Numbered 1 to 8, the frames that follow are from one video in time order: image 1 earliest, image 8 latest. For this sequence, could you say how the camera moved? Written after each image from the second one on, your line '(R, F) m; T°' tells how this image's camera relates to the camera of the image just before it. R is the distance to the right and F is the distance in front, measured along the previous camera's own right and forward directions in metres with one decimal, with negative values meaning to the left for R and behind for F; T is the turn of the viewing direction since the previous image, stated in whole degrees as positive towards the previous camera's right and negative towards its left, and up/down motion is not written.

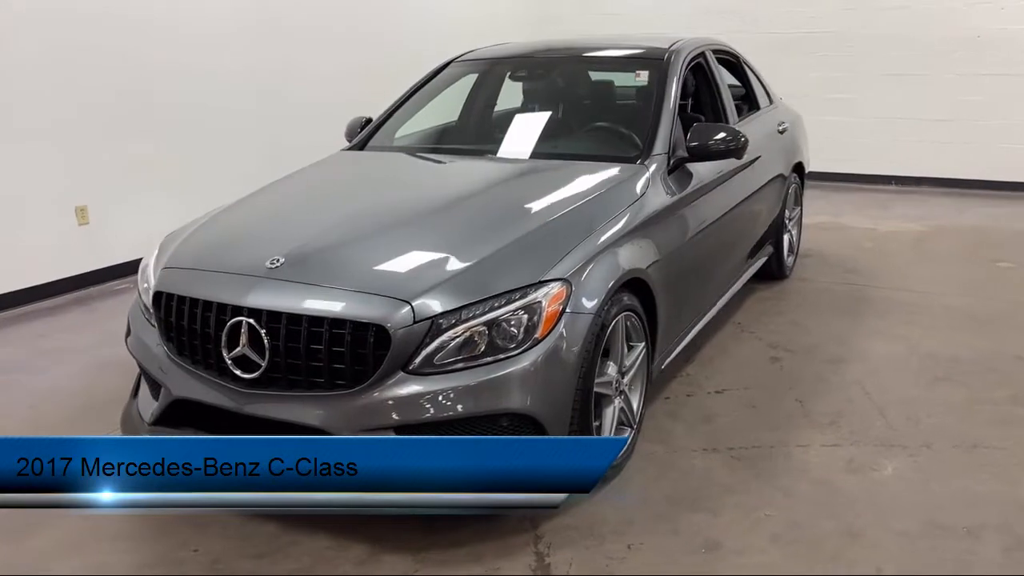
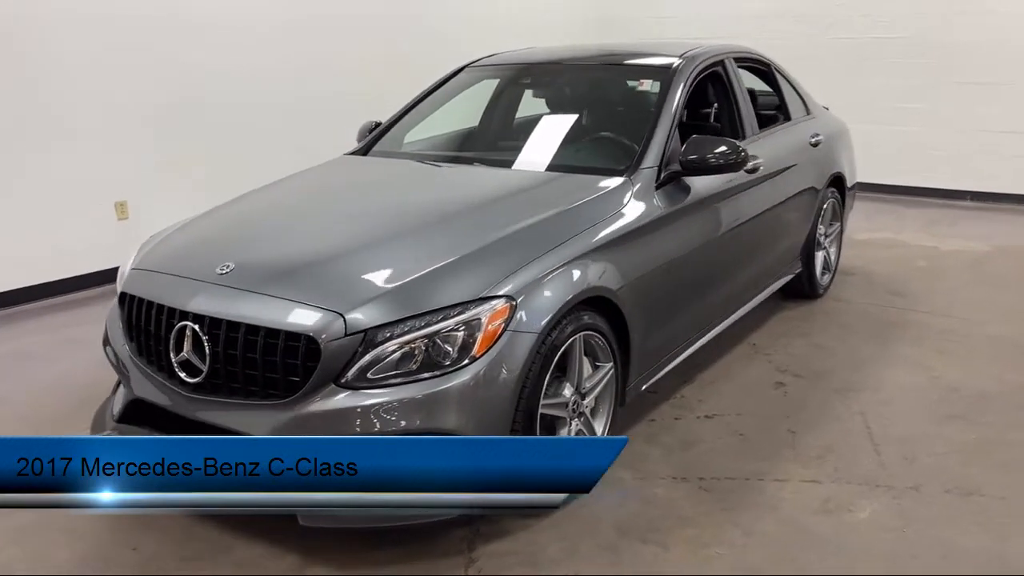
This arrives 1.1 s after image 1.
(+0.4, +0.1) m; -6°
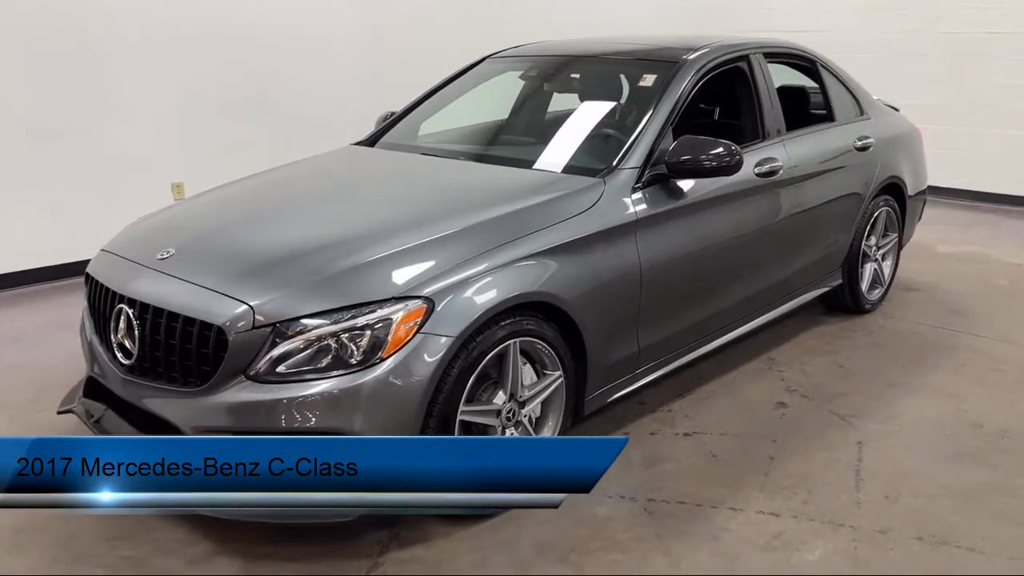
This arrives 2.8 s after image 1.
(+0.5, +0.1) m; -8°
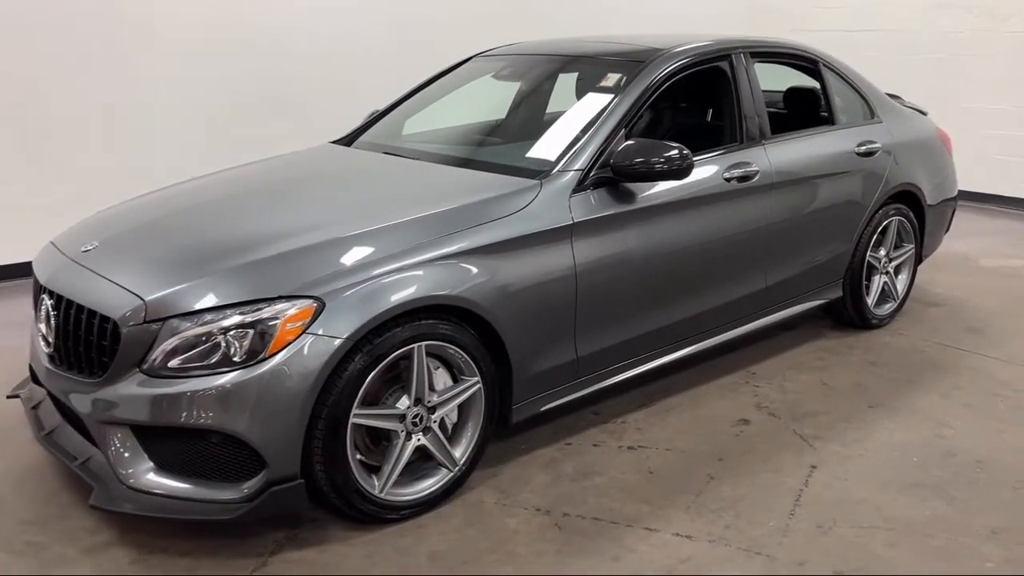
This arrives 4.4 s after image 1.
(+0.5, +0.1) m; -6°
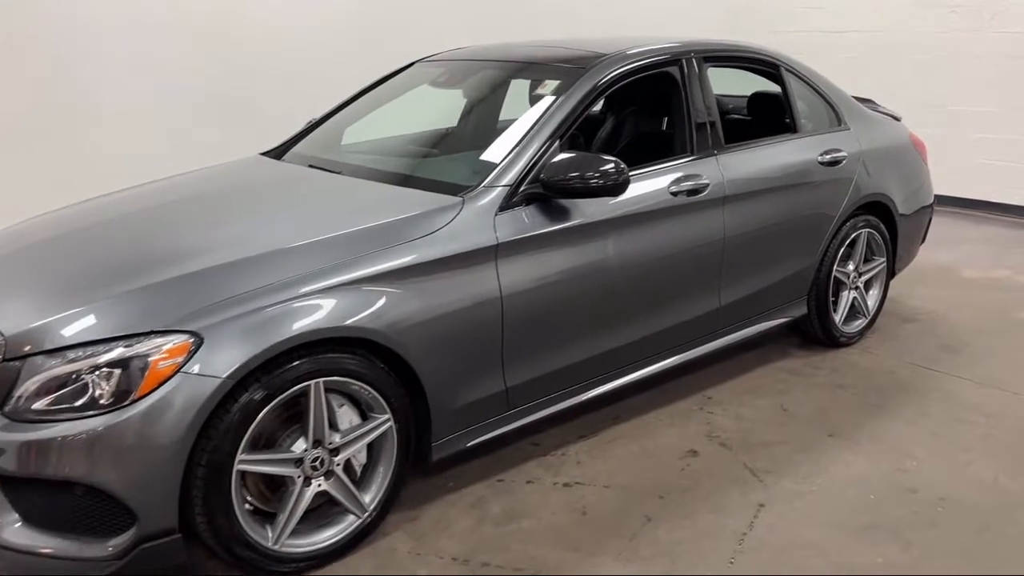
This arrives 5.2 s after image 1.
(+0.2, +0.2) m; 0°
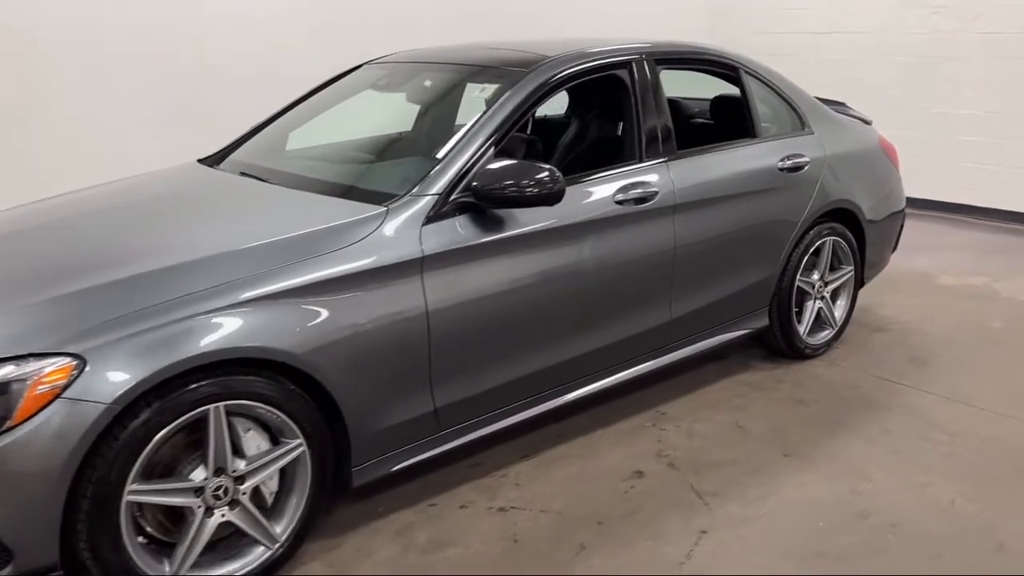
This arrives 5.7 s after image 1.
(+0.2, +0.1) m; 0°
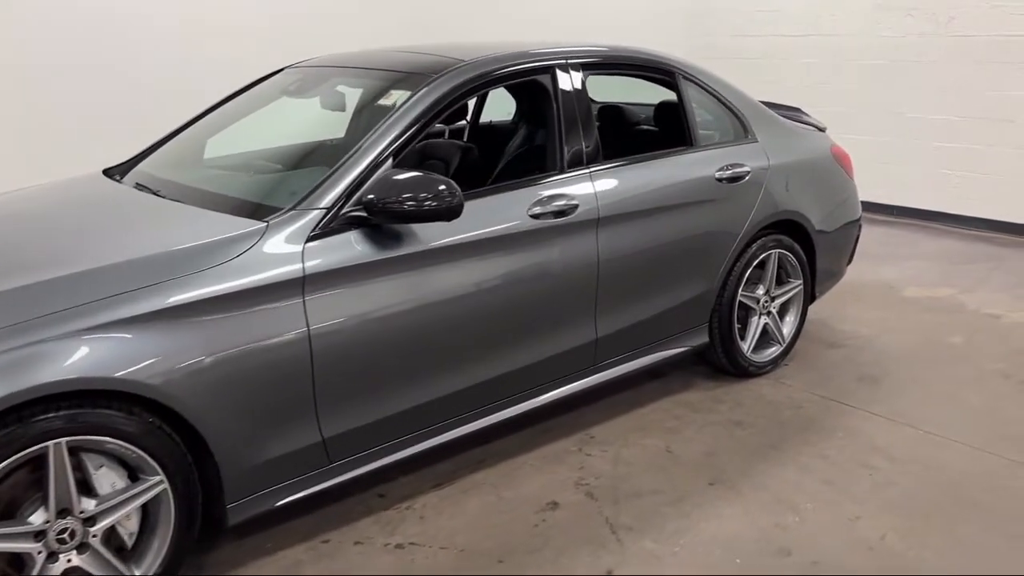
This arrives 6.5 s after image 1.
(+0.3, +0.2) m; 0°
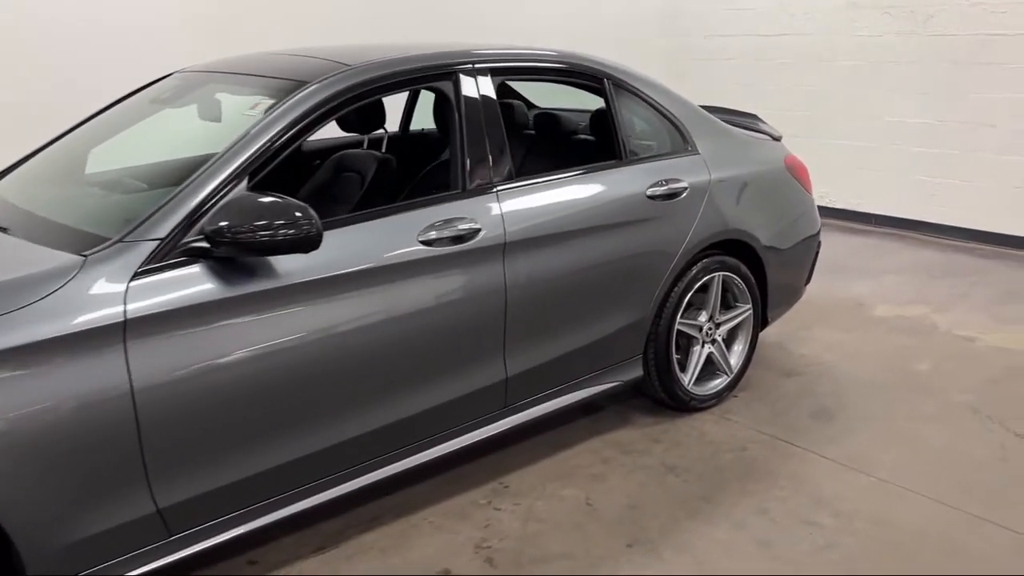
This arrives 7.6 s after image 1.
(+0.3, +0.3) m; 0°
